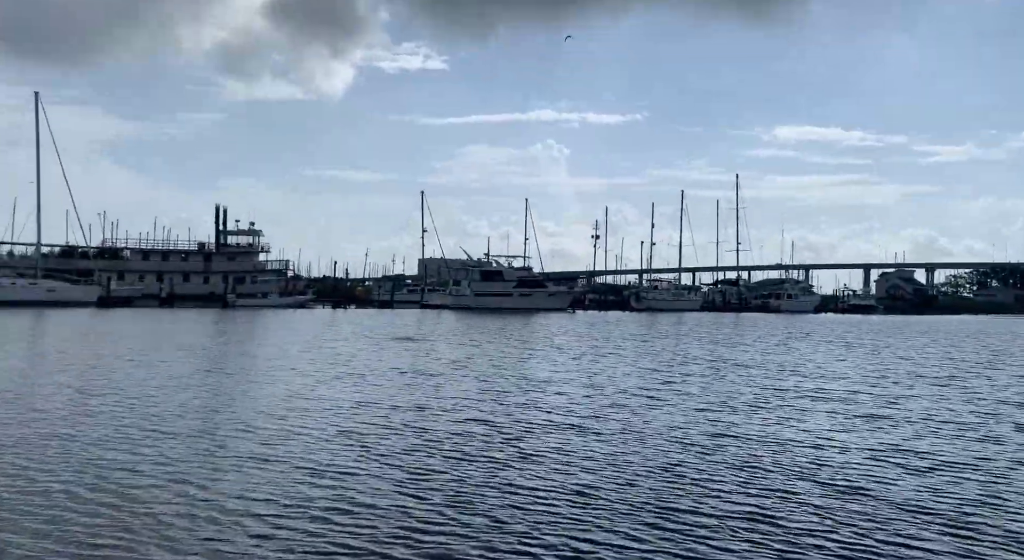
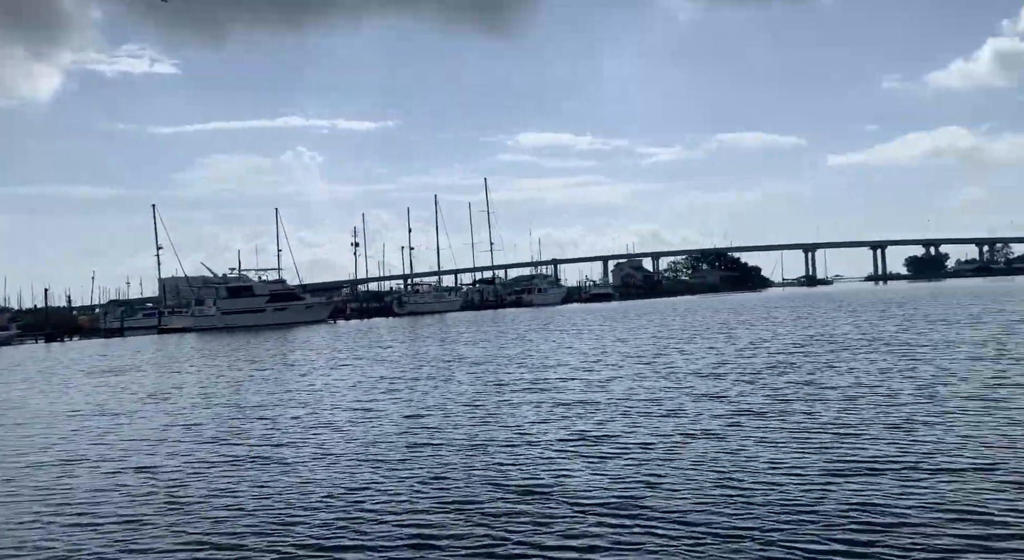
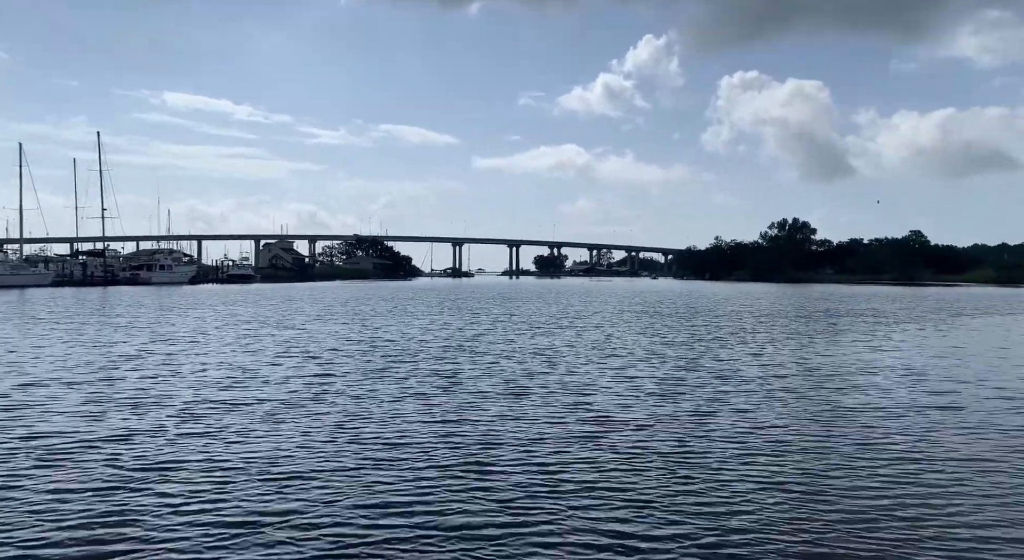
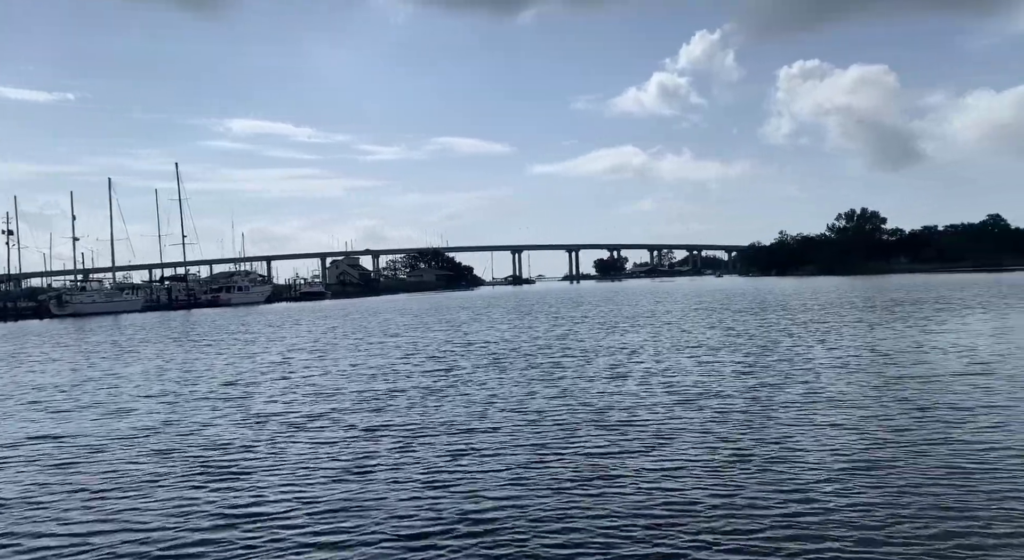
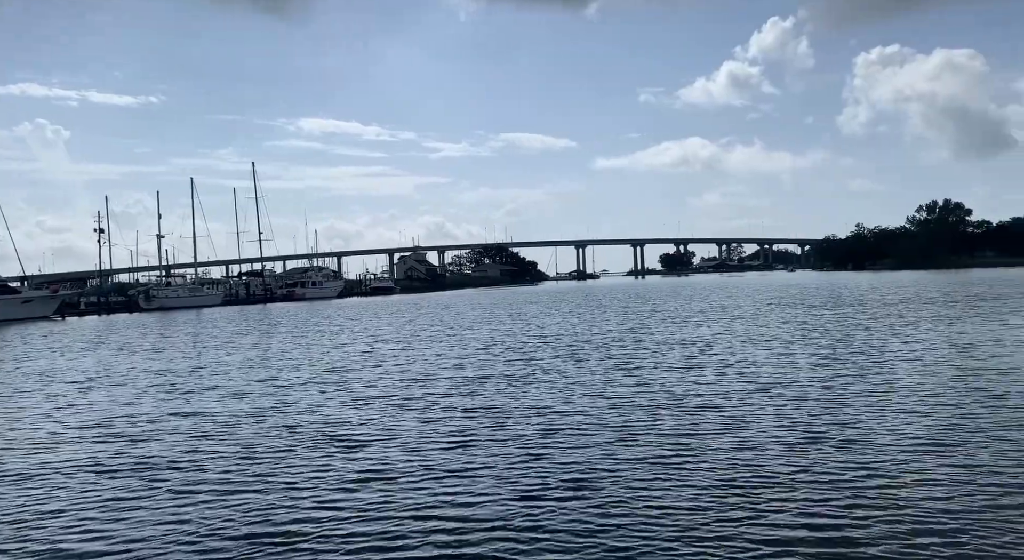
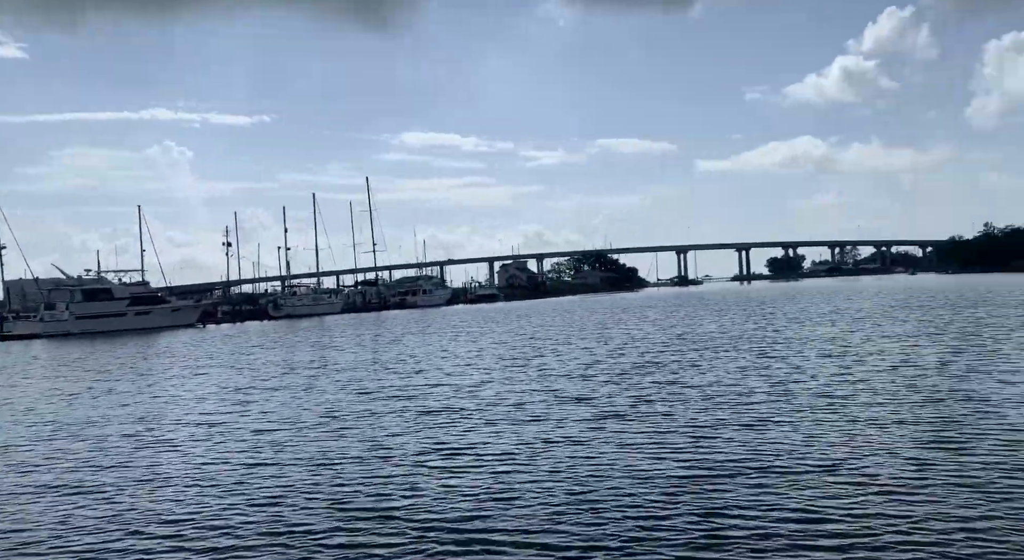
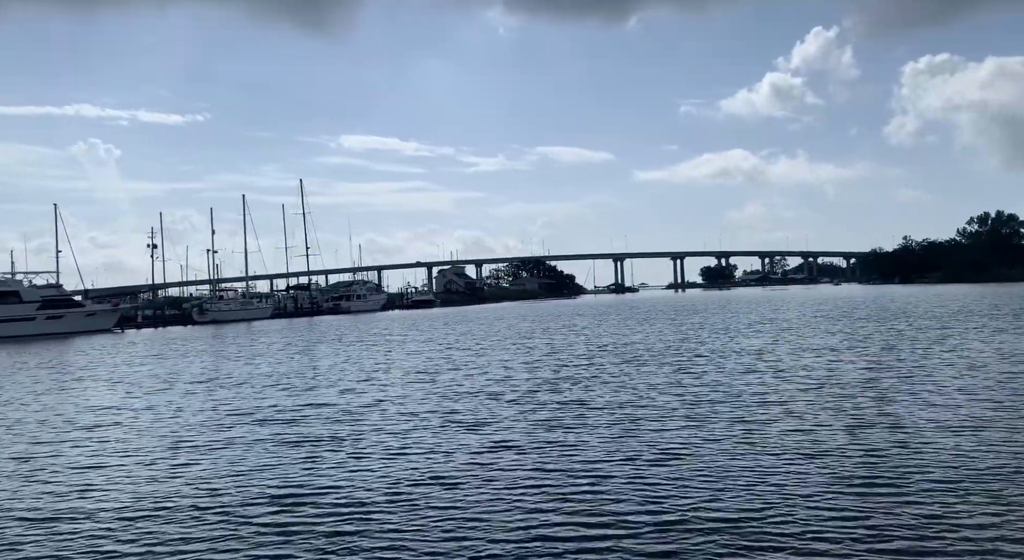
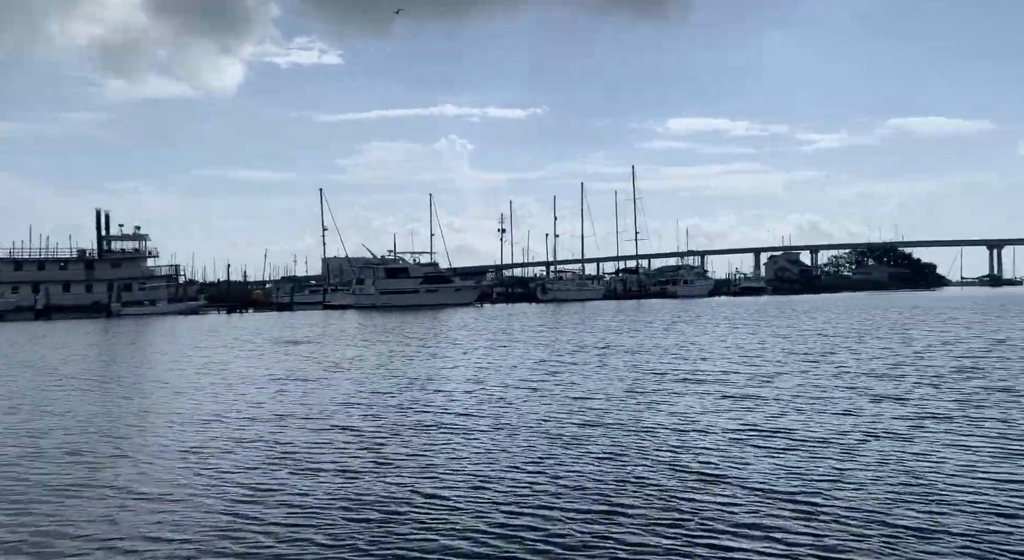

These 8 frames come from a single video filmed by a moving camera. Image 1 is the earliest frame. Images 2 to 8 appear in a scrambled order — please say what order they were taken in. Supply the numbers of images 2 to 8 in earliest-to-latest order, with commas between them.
8, 2, 6, 7, 5, 4, 3
